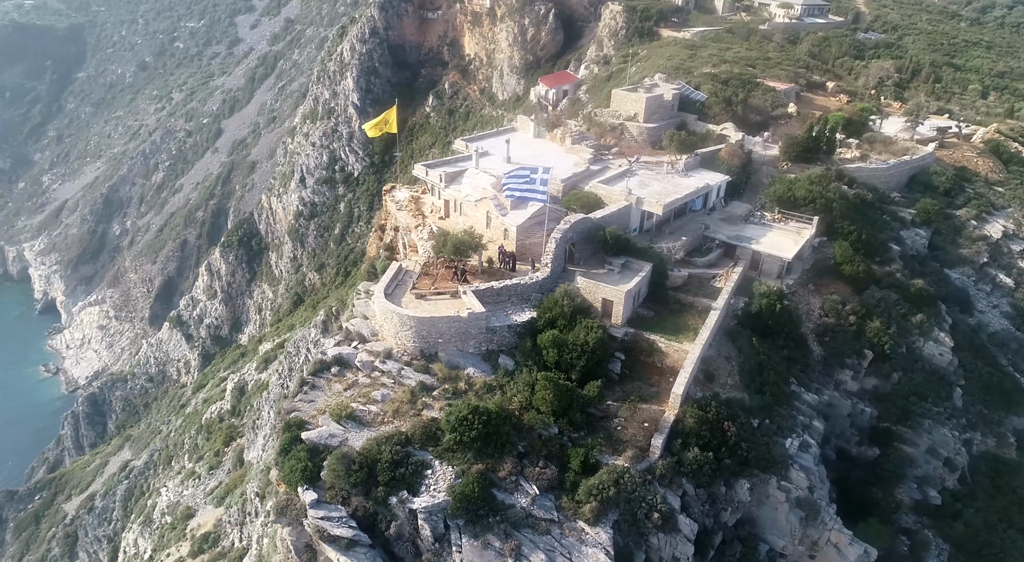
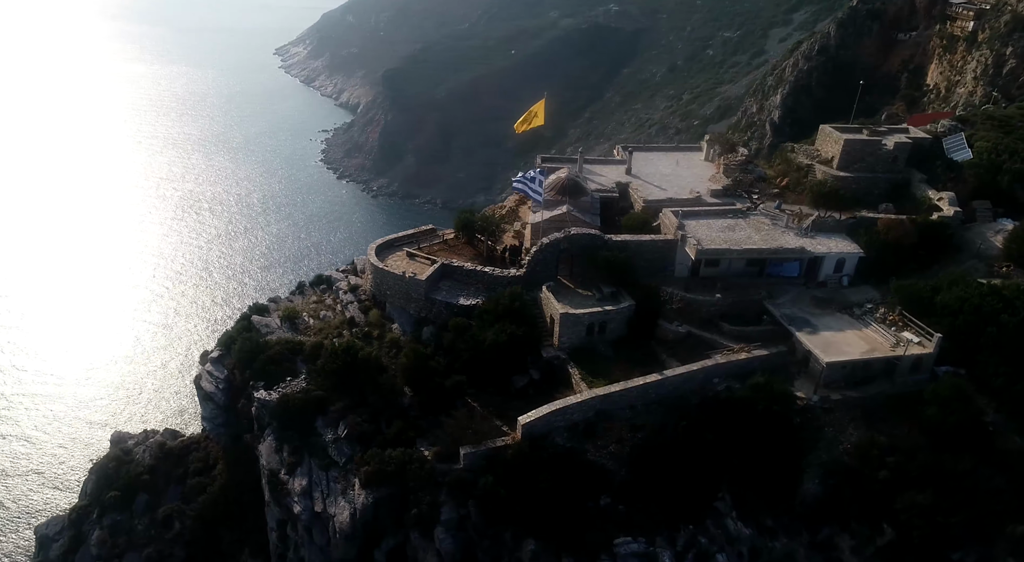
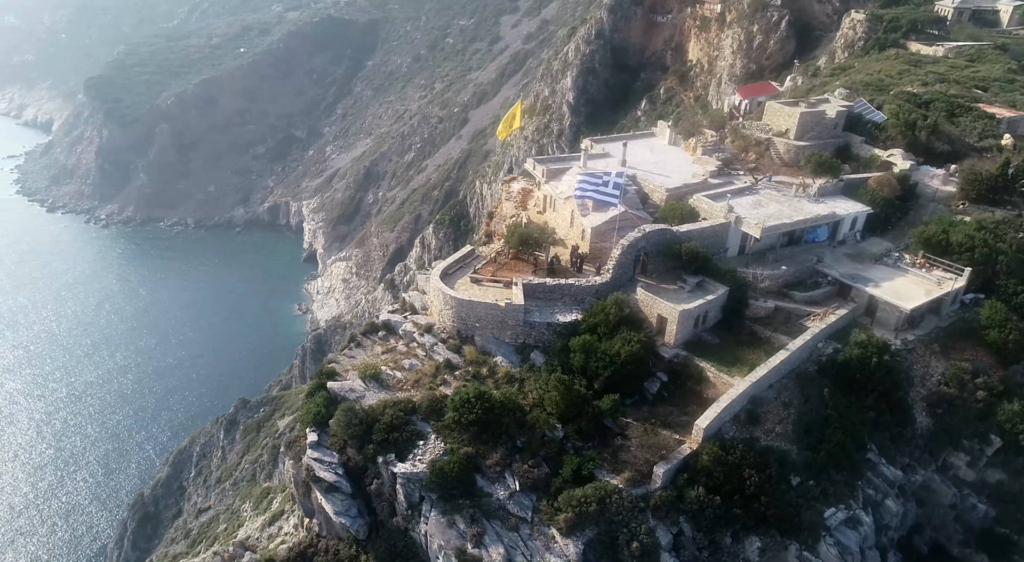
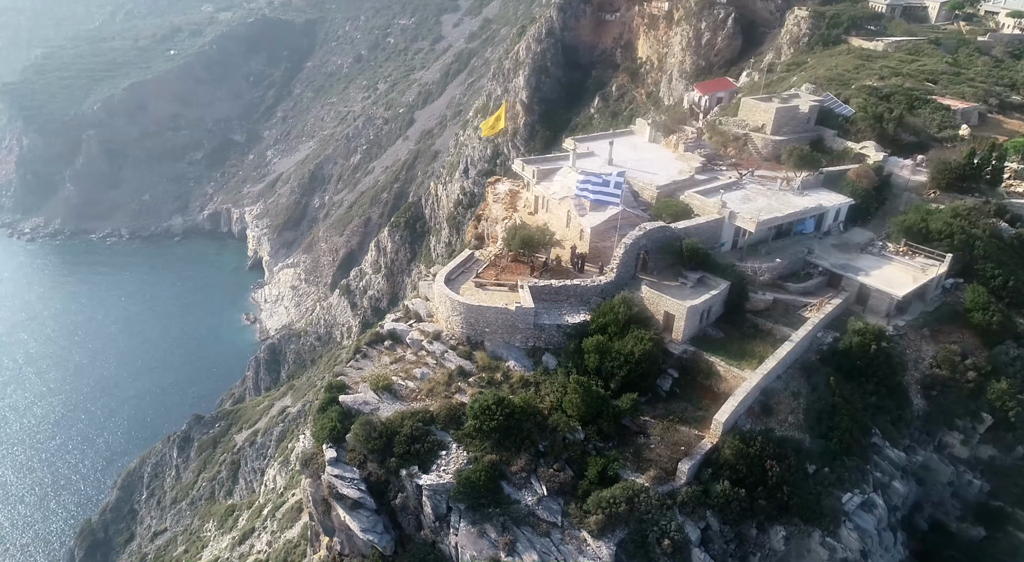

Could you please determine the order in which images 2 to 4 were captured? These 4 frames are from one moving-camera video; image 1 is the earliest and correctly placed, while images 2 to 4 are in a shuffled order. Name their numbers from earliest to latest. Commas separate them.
4, 3, 2
